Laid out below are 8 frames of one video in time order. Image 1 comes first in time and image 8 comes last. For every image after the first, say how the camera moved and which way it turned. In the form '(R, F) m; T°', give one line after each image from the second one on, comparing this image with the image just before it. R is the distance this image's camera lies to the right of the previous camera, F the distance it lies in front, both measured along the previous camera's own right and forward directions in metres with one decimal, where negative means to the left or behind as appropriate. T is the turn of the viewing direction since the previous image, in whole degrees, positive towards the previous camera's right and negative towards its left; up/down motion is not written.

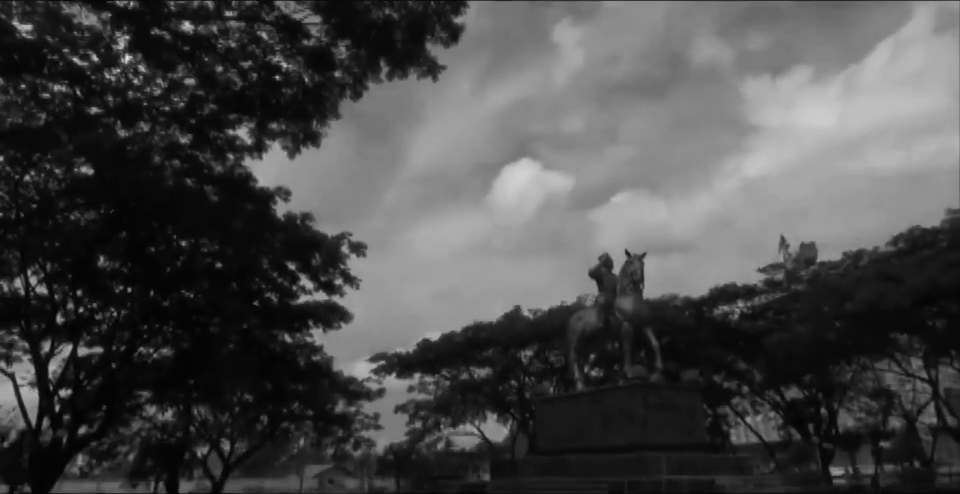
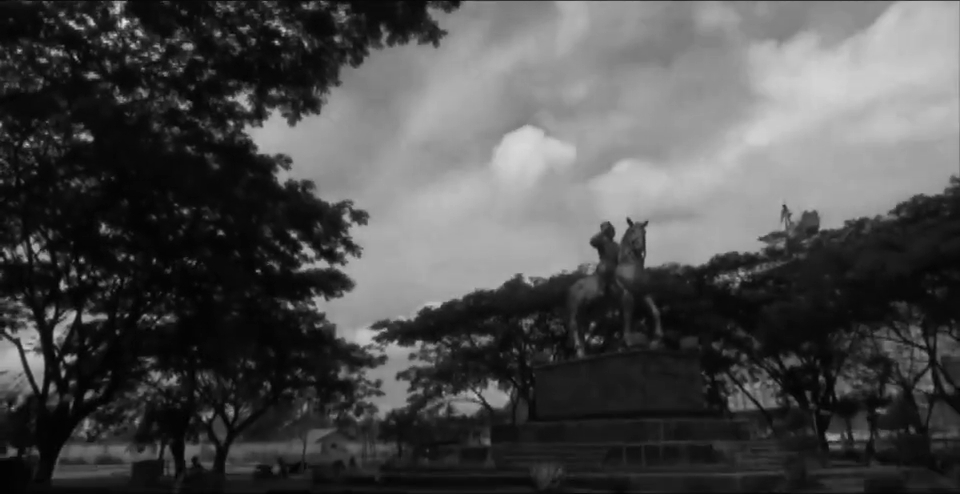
(0.0, 0.0) m; 0°
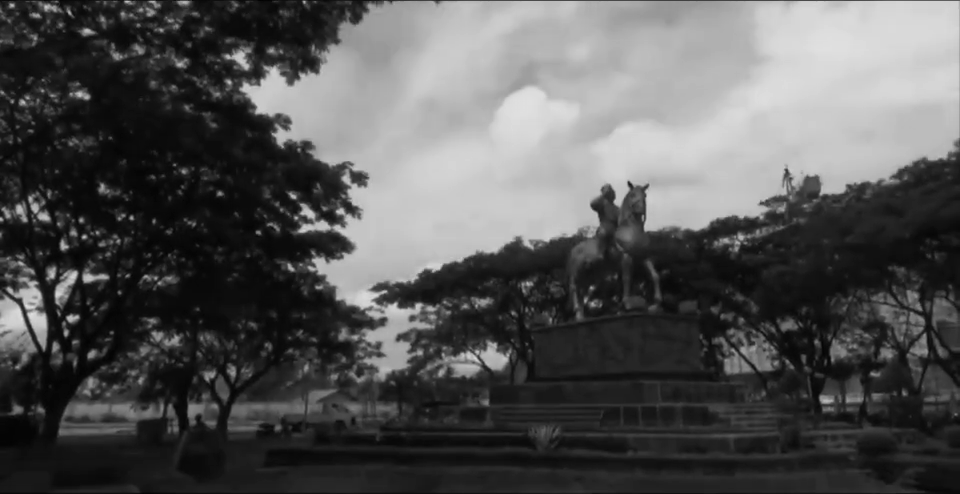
(0.0, 0.0) m; 0°
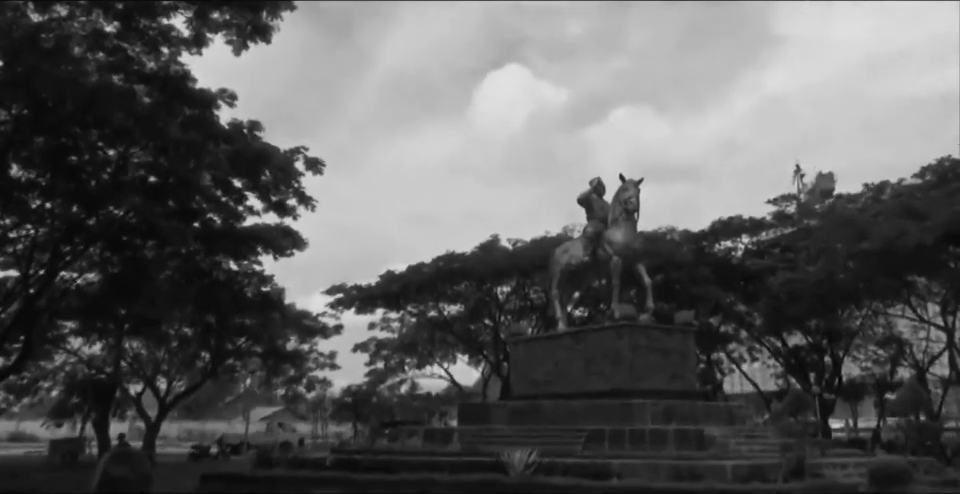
(+0.2, +2.5) m; +2°
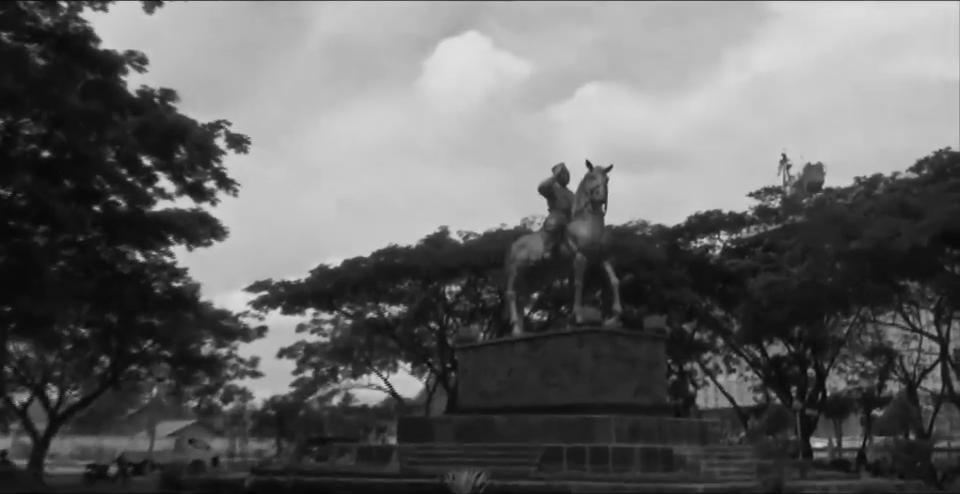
(+0.6, +2.2) m; +3°
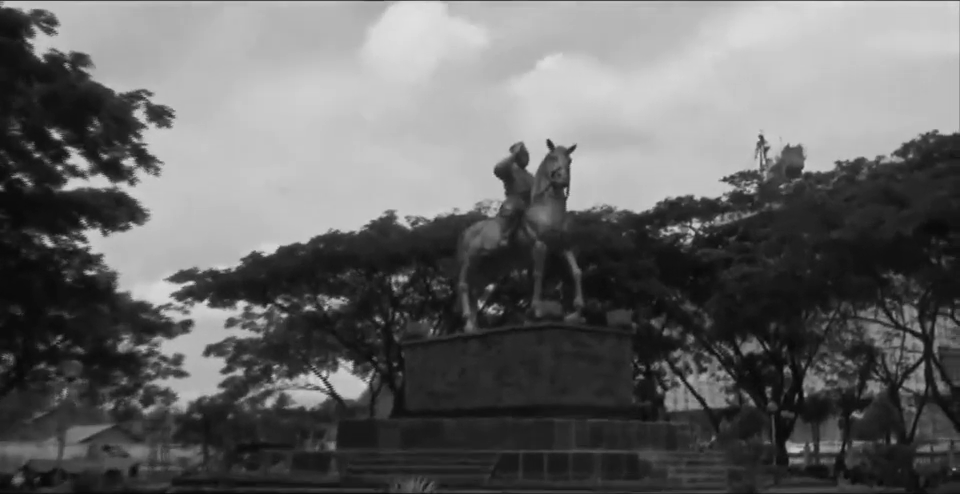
(+0.7, +1.4) m; +2°
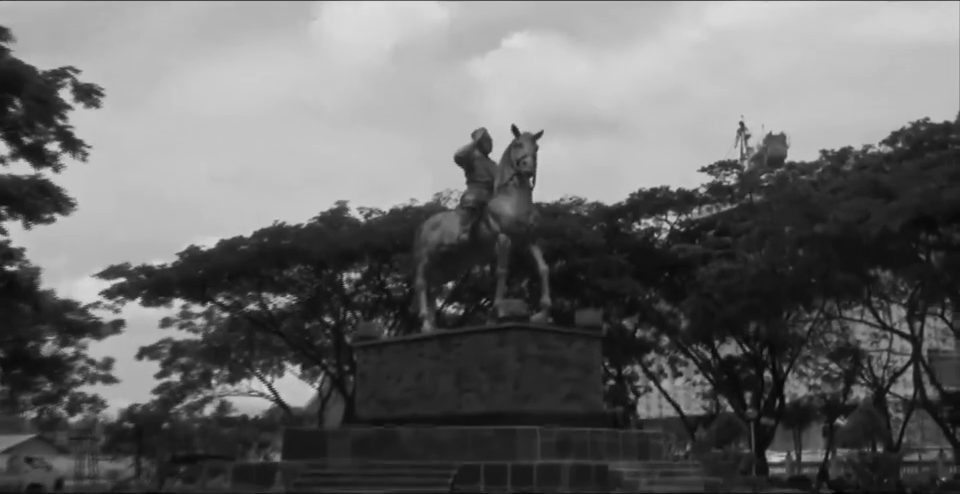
(+0.6, +1.1) m; +1°
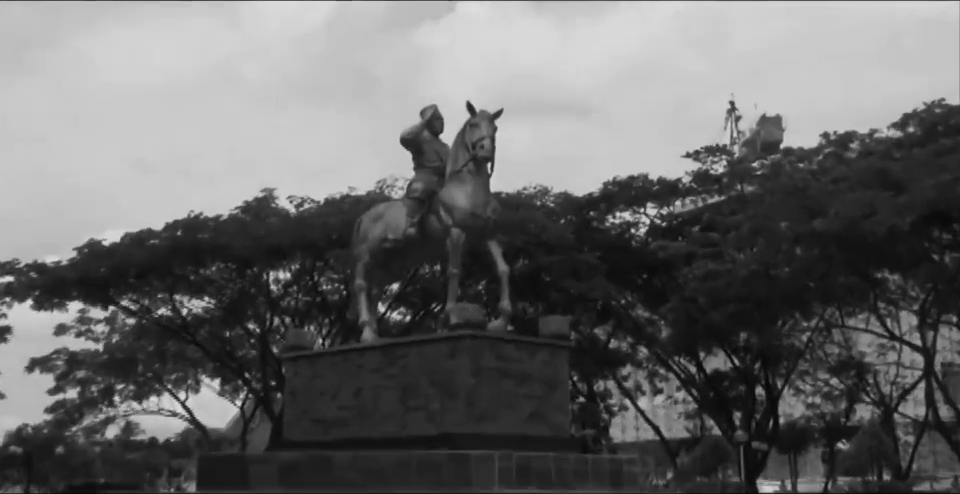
(+0.8, +1.8) m; +1°
